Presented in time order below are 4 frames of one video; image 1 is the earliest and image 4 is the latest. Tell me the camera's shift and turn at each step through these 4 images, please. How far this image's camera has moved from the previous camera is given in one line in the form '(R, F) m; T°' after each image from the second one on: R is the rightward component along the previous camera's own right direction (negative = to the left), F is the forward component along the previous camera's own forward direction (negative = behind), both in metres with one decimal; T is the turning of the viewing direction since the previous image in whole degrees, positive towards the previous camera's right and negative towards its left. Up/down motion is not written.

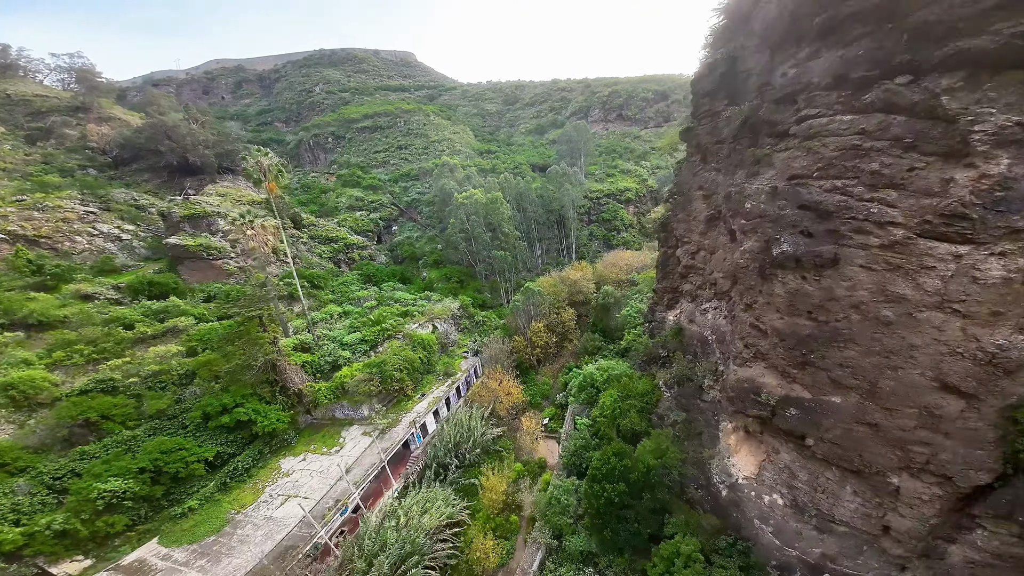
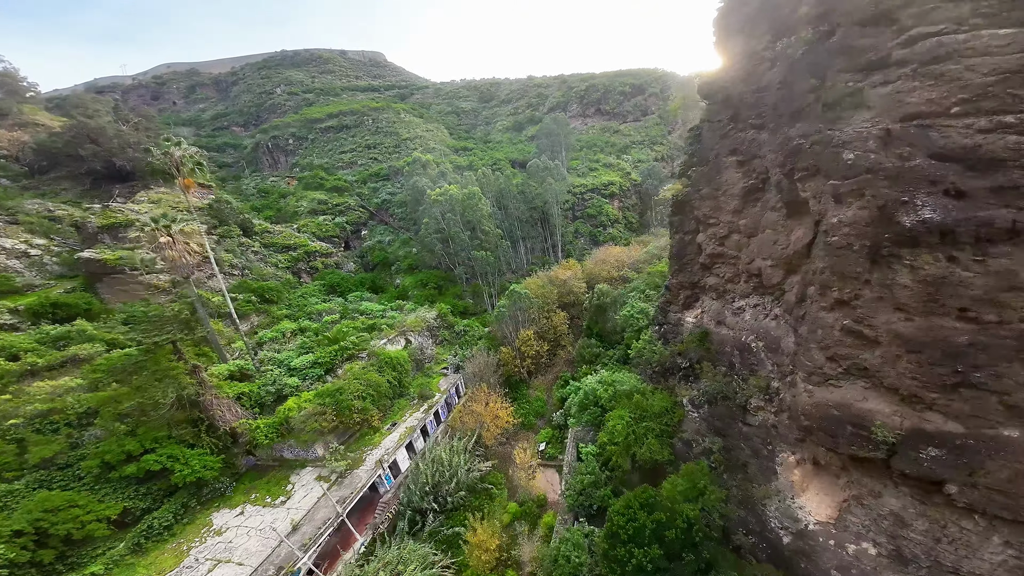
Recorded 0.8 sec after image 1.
(0.0, +3.7) m; +3°
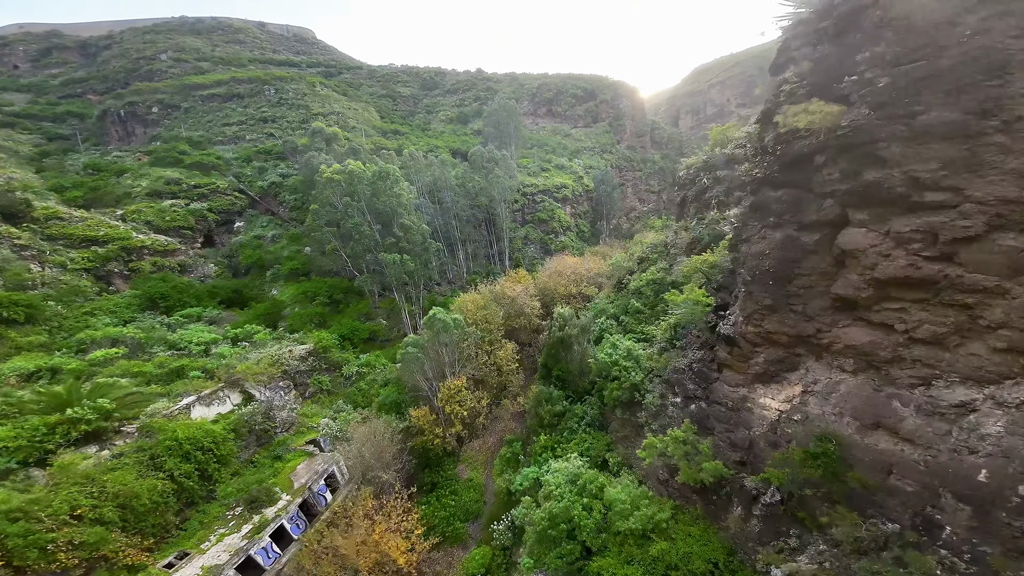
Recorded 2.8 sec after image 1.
(+0.8, +8.6) m; +9°
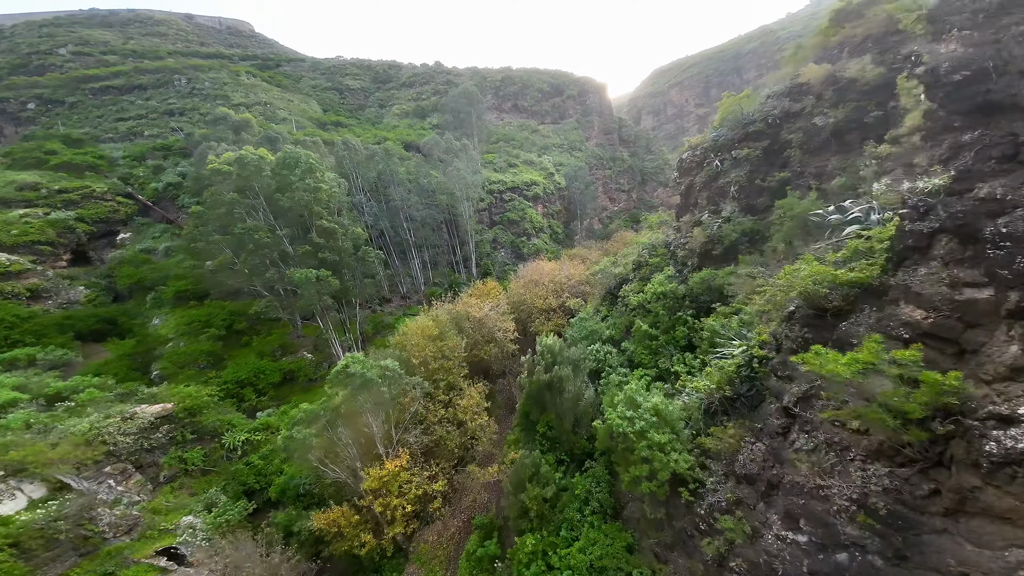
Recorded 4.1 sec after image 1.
(+0.4, +5.3) m; +4°
